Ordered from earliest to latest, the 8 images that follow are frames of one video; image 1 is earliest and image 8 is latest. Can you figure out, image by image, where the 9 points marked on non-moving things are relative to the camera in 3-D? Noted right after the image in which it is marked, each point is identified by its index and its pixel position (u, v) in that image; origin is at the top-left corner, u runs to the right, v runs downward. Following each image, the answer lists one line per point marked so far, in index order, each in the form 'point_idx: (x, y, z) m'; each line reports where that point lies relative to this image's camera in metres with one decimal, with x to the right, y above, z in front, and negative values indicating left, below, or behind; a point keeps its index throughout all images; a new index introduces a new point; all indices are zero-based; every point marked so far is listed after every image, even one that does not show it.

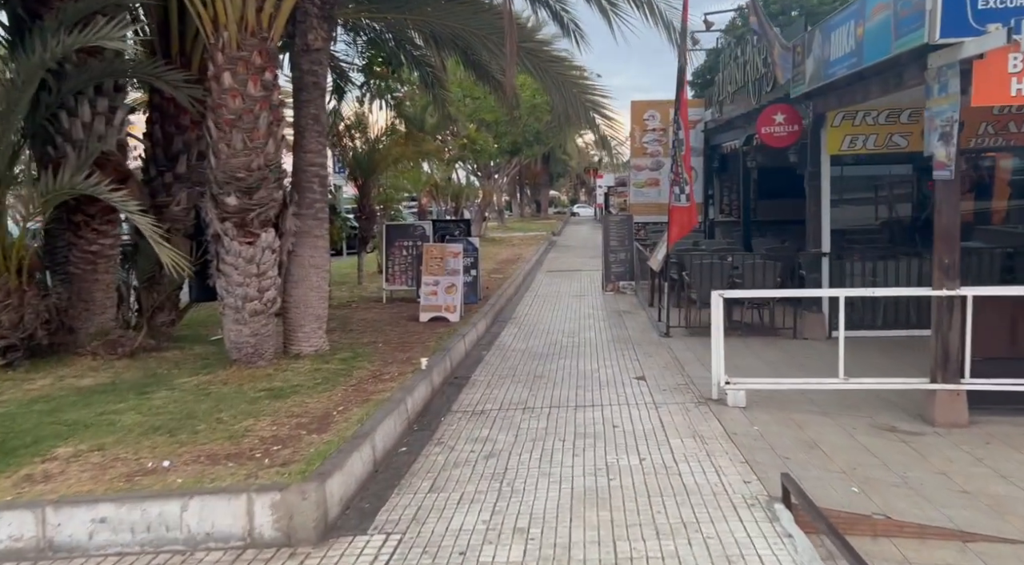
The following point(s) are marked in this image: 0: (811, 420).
0: (+2.4, -1.1, +6.6) m
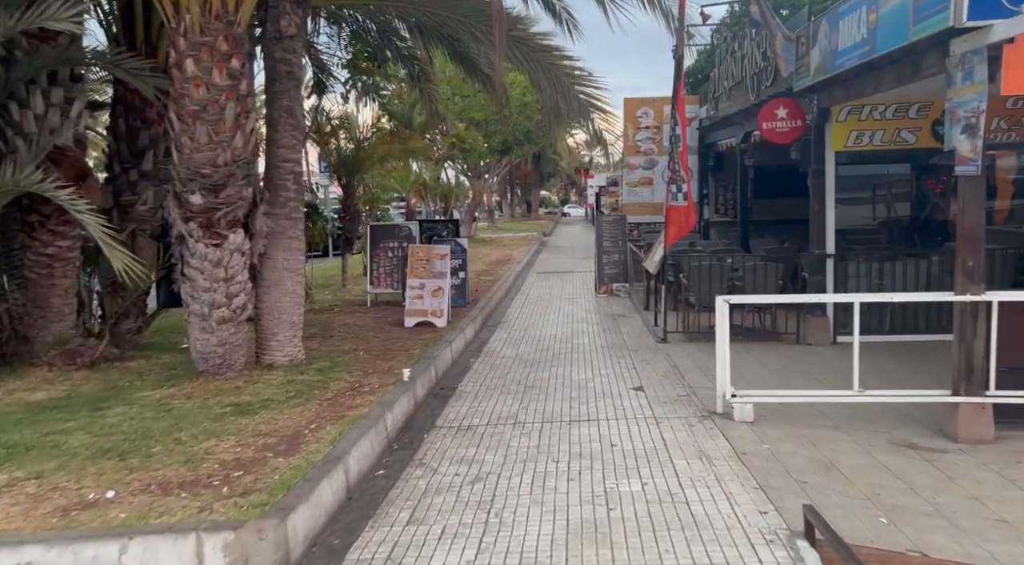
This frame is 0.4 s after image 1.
0: (+2.3, -1.1, +6.1) m
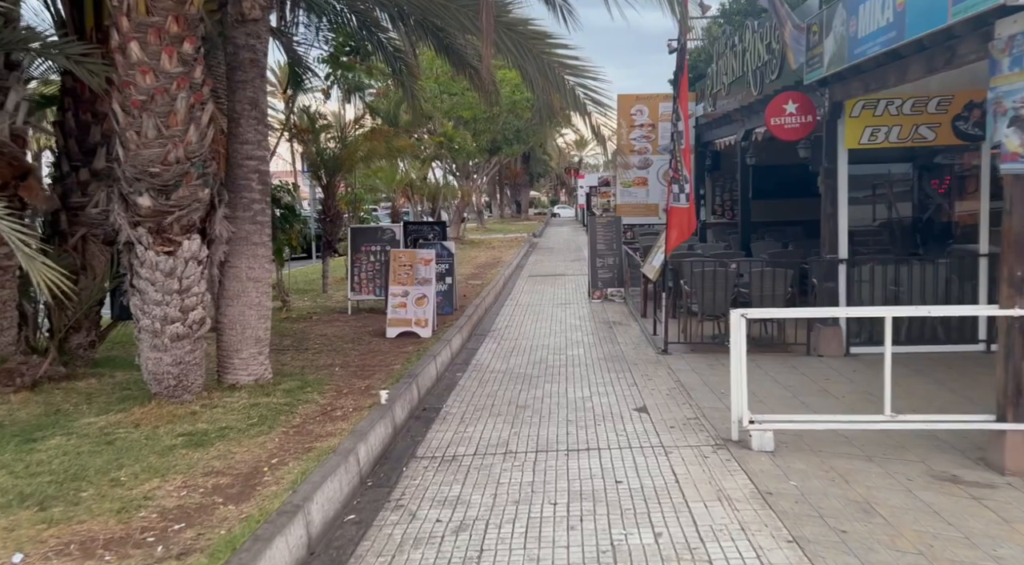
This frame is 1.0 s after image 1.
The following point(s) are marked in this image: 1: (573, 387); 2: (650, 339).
0: (+2.2, -1.2, +5.4) m
1: (+0.6, -1.0, +7.9) m
2: (+1.8, -0.7, +10.5) m
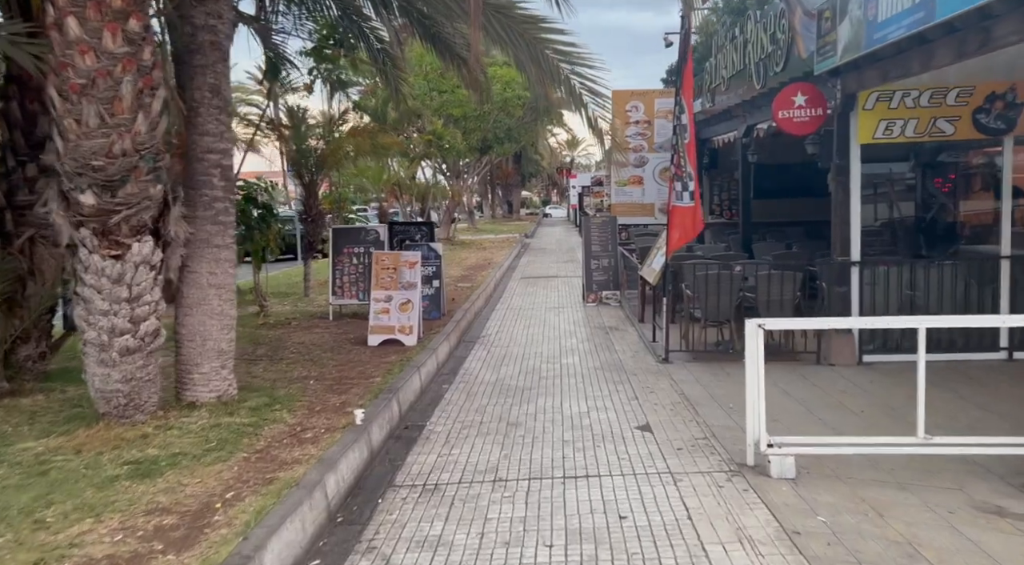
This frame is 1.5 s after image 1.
0: (+2.2, -1.3, +4.8) m
1: (+0.5, -1.1, +7.3) m
2: (+1.6, -0.8, +9.9) m
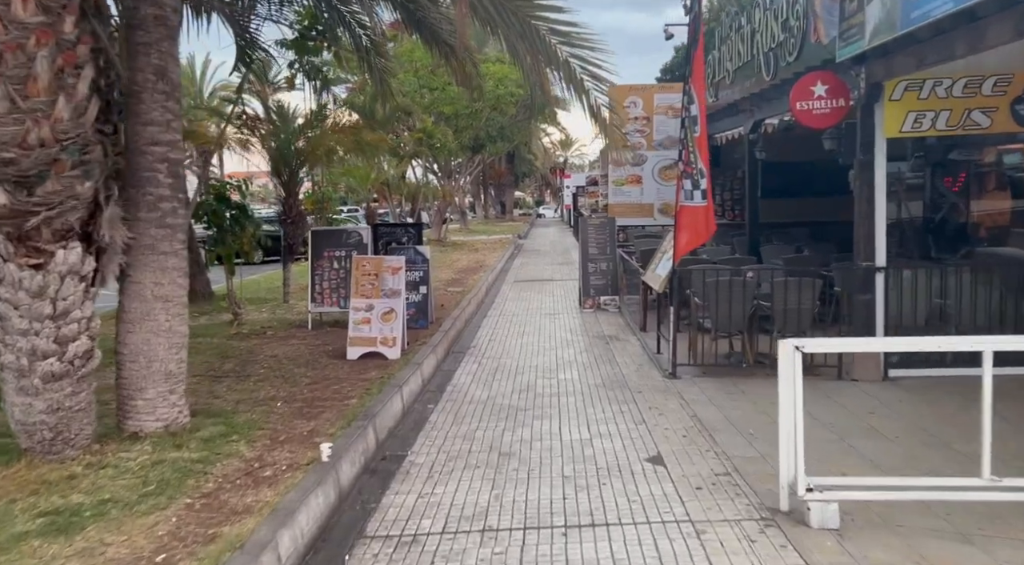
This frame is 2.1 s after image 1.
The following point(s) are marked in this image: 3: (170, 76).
0: (+2.1, -1.3, +4.0) m
1: (+0.4, -1.1, +6.5) m
2: (+1.6, -0.9, +9.1) m
3: (-2.2, +1.3, +5.3) m
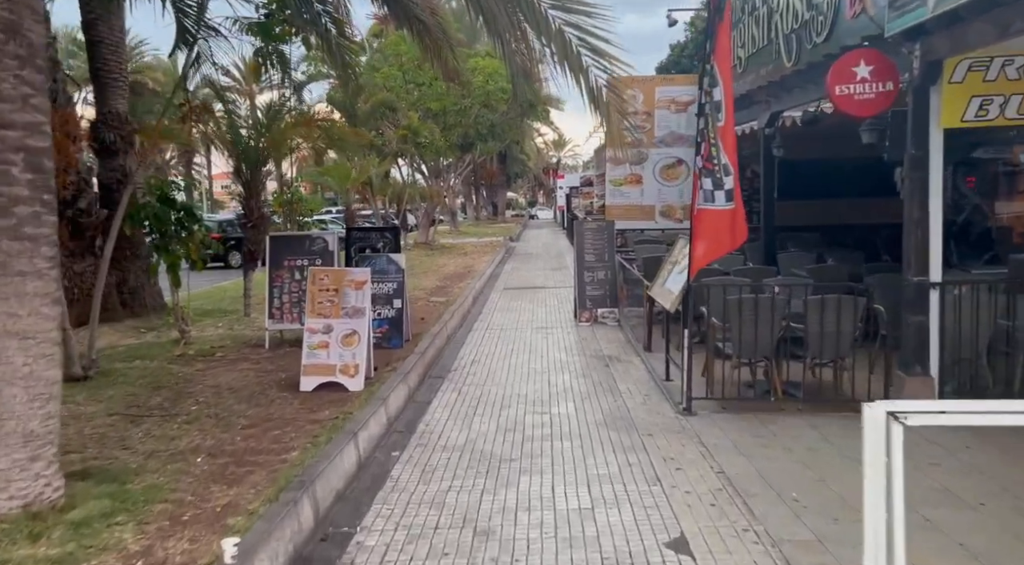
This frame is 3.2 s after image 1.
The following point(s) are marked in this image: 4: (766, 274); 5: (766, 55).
0: (+2.0, -1.5, +2.7) m
1: (+0.3, -1.3, +5.2) m
2: (+1.4, -1.0, +7.7) m
3: (-2.3, +1.2, +3.9) m
4: (+2.7, +0.1, +8.9) m
5: (+3.1, +2.8, +10.2) m
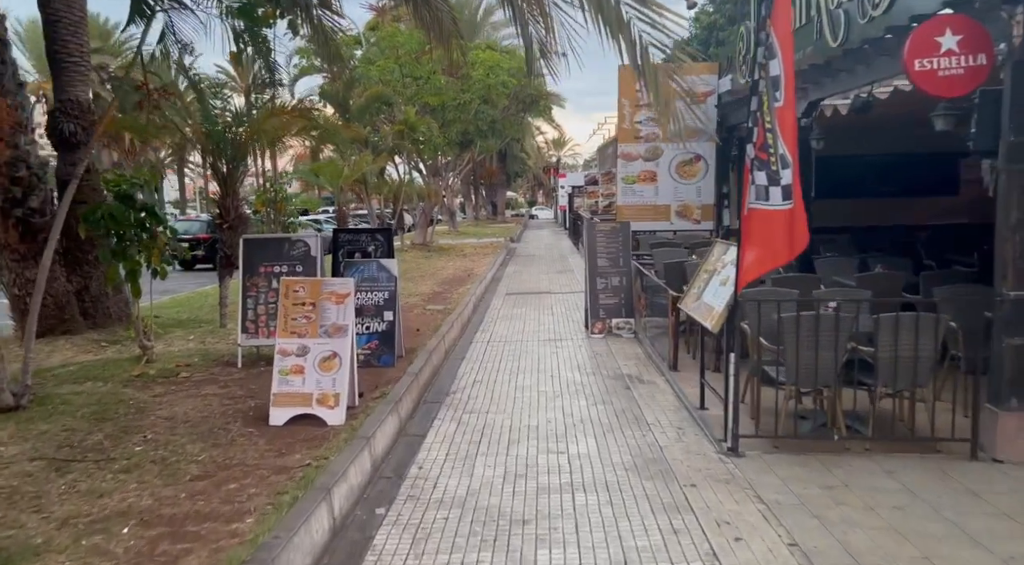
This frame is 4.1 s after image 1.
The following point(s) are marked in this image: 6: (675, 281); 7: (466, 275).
0: (+2.1, -1.6, +1.5) m
1: (+0.4, -1.4, +4.0) m
2: (+1.5, -1.1, +6.6) m
3: (-2.2, +1.1, +2.8) m
4: (+2.8, 0.0, +7.8) m
5: (+3.2, +2.7, +9.0) m
6: (+2.0, 0.0, +10.0) m
7: (-1.0, +0.2, +18.1) m
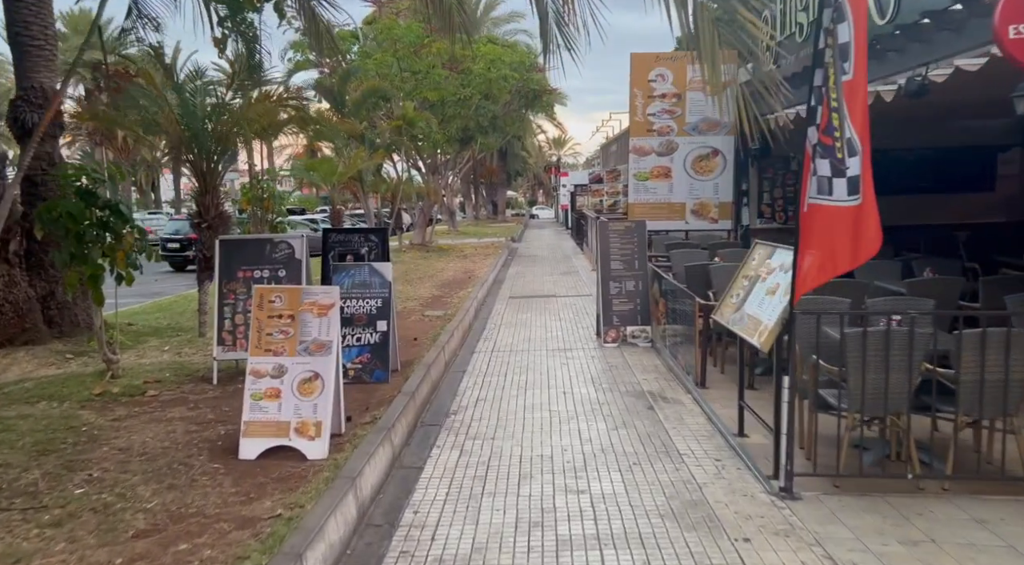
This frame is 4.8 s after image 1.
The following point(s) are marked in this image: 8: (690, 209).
0: (+2.2, -1.6, +0.6) m
1: (+0.5, -1.4, +3.1) m
2: (+1.6, -1.2, +5.7) m
3: (-2.1, +1.0, +1.9) m
4: (+2.9, -0.1, +6.9) m
5: (+3.3, +2.7, +8.1) m
6: (+2.1, 0.0, +9.1) m
7: (-1.0, +0.1, +17.2) m
8: (+2.8, +1.1, +12.6) m
